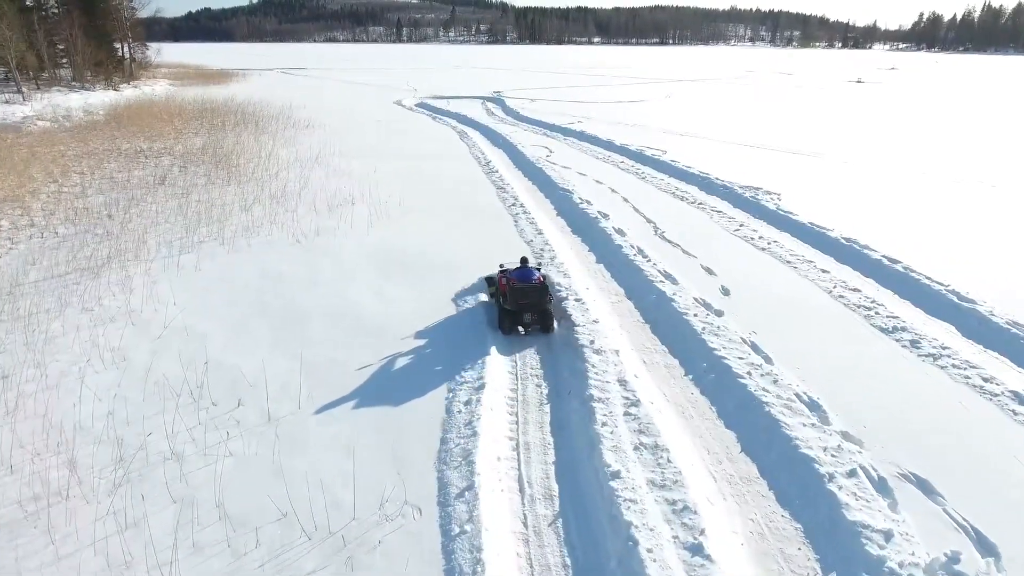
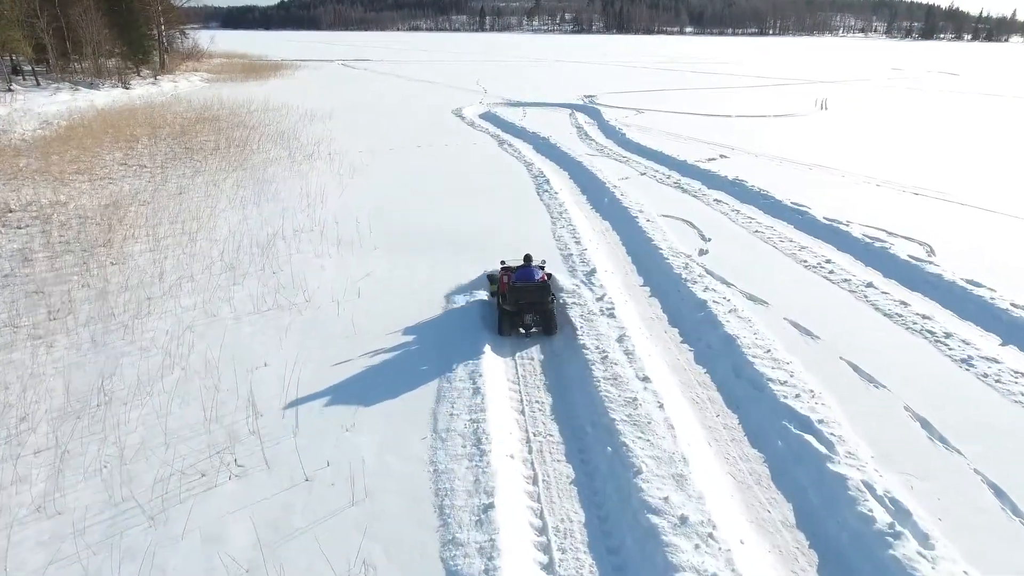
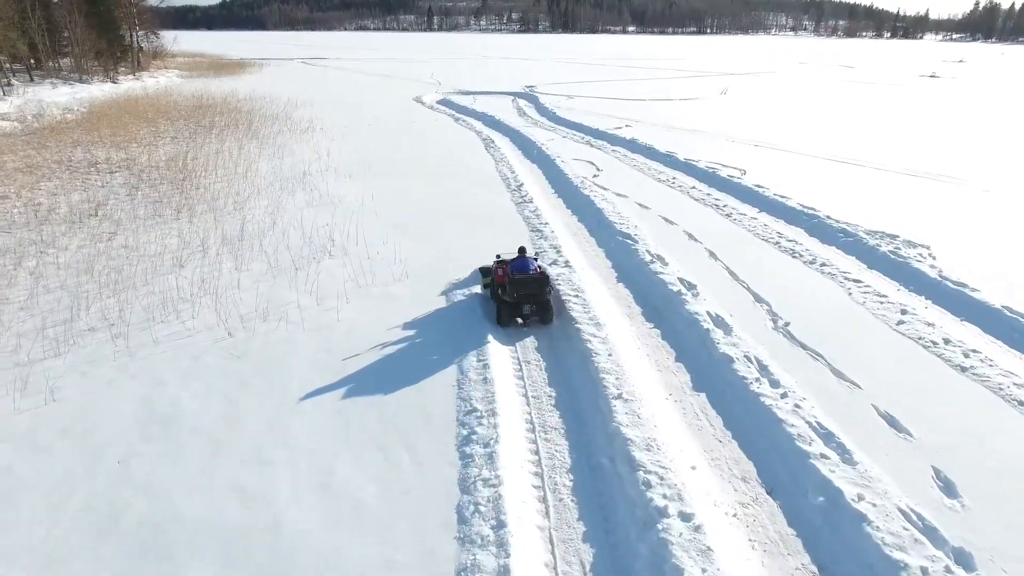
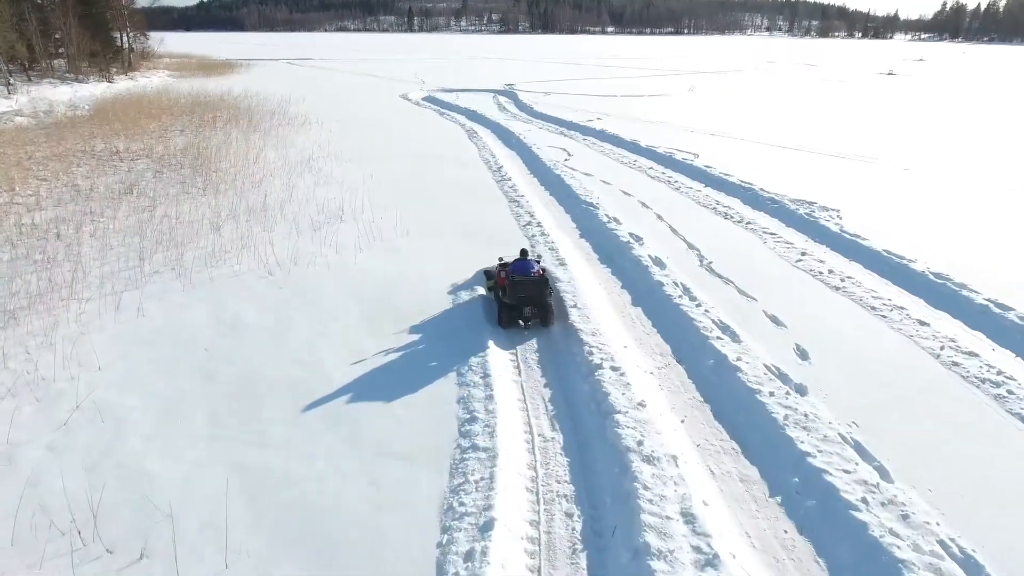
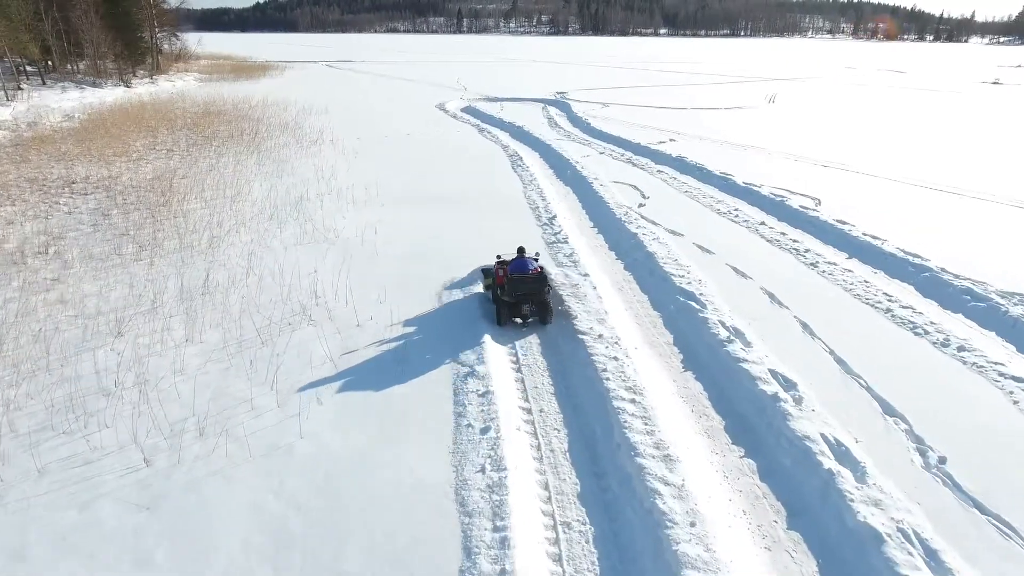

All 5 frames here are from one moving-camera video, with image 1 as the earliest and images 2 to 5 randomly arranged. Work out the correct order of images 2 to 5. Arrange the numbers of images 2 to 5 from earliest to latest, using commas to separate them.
4, 3, 5, 2
